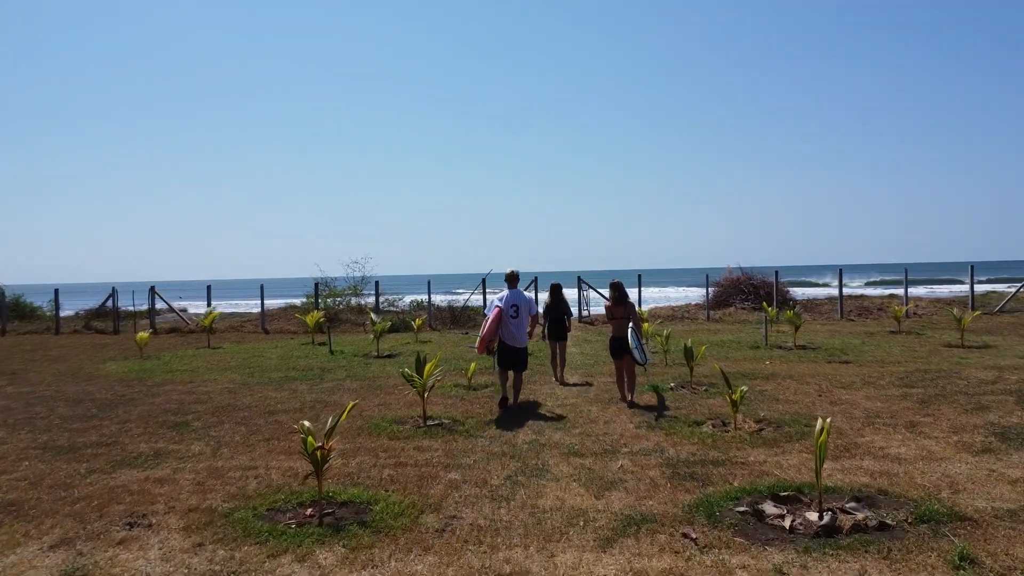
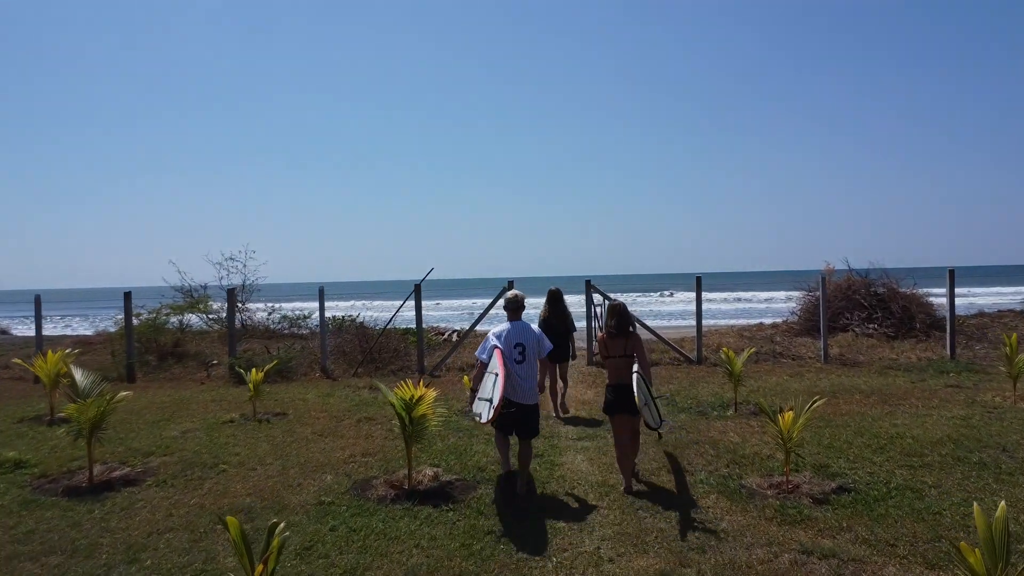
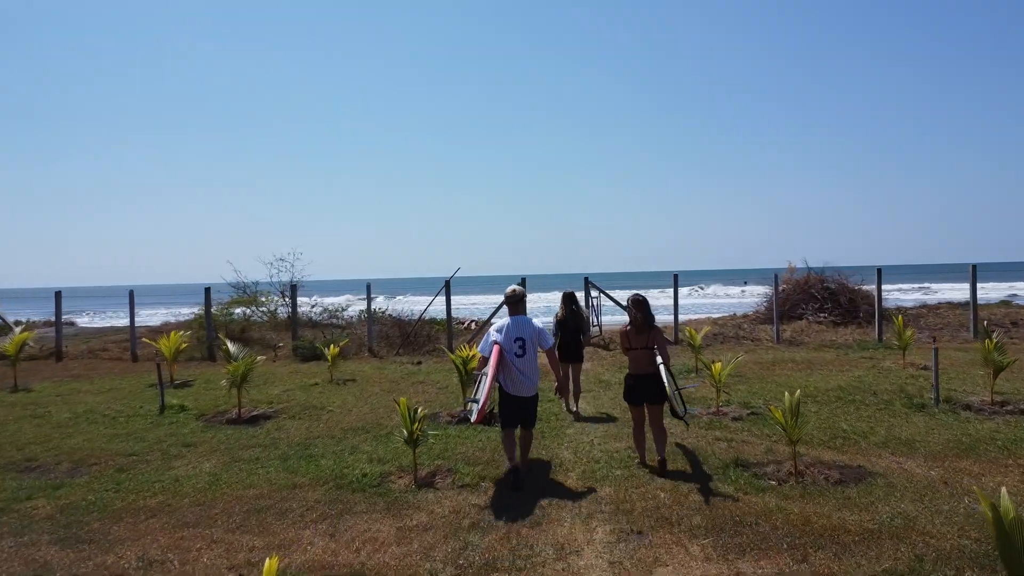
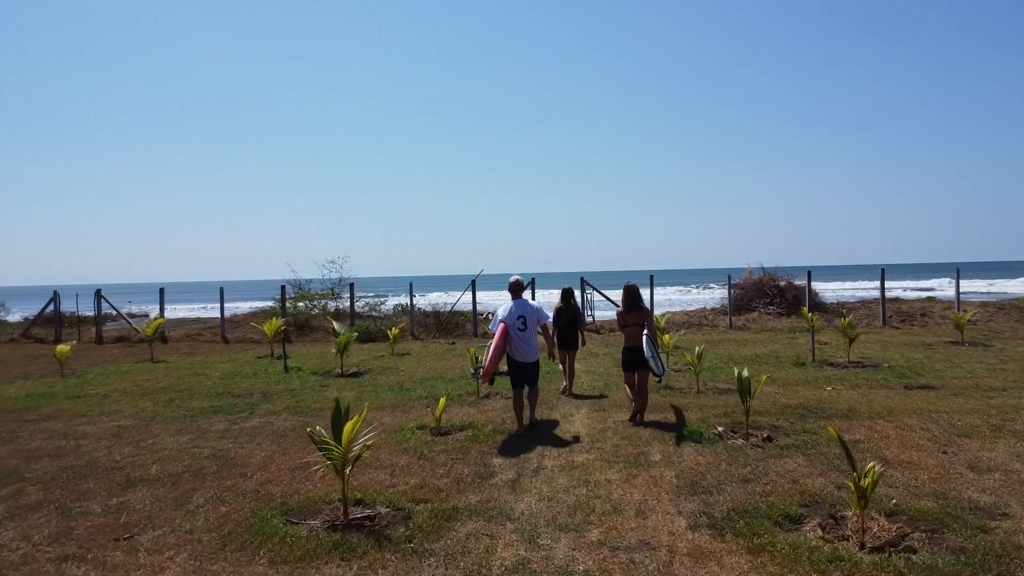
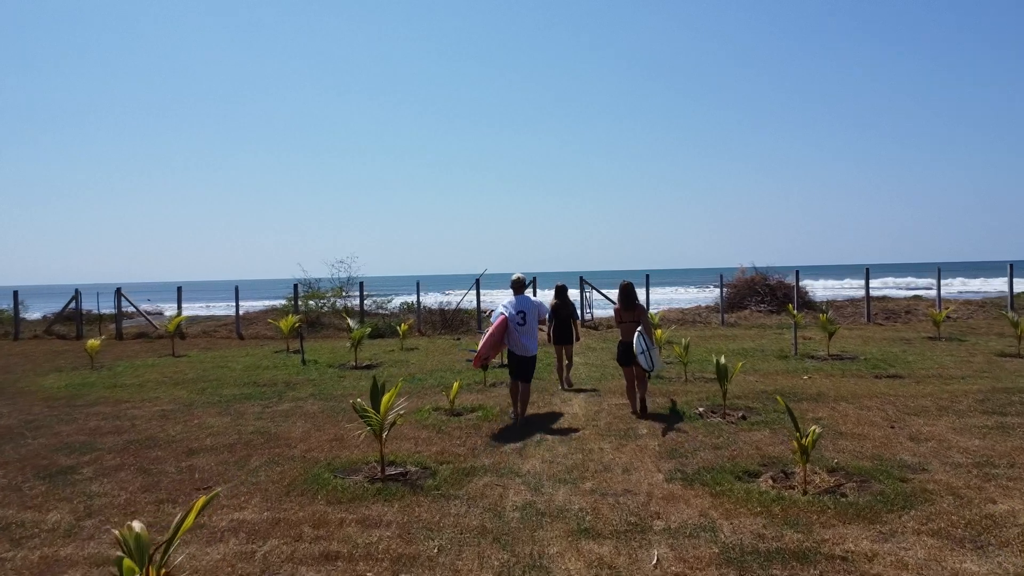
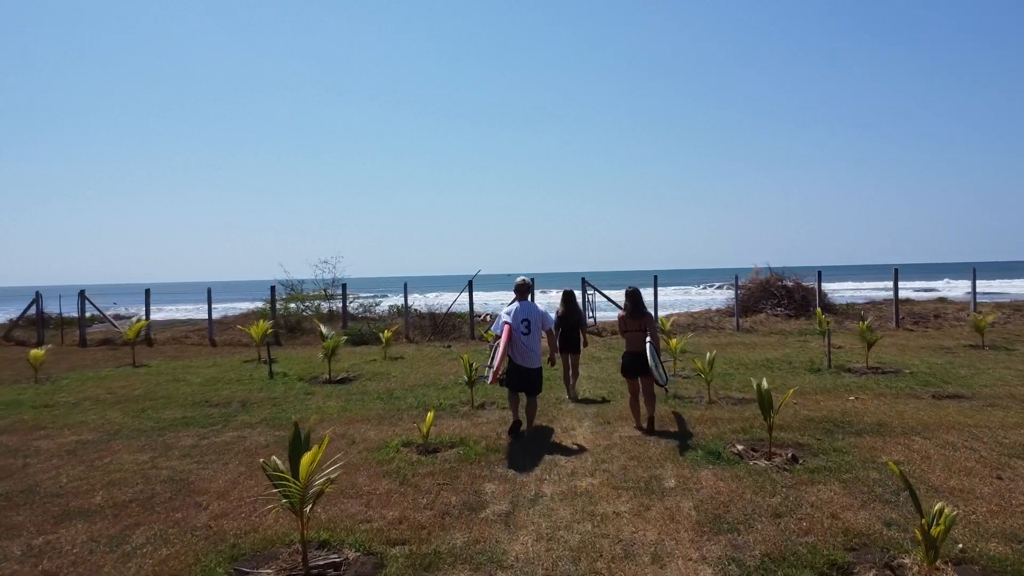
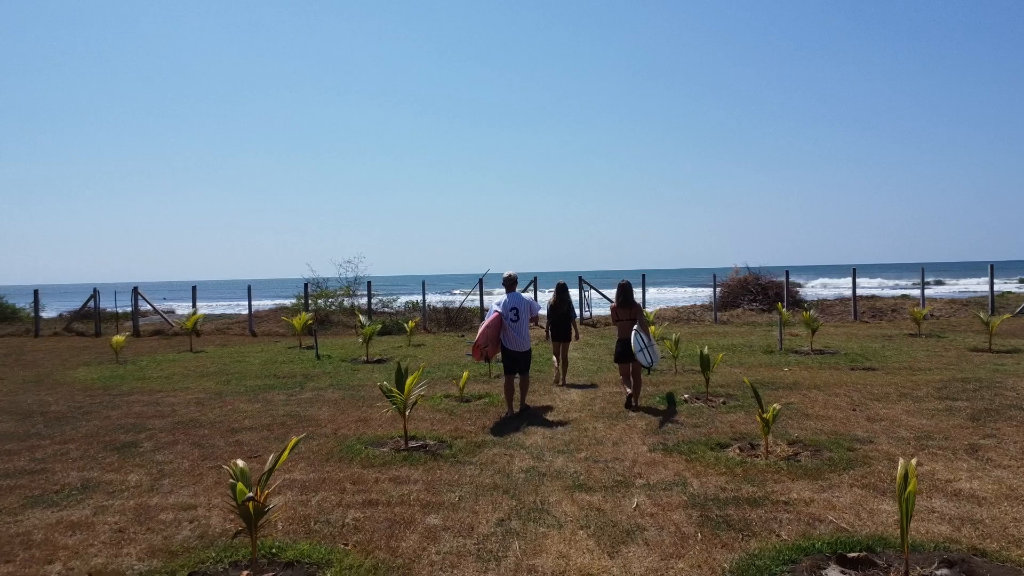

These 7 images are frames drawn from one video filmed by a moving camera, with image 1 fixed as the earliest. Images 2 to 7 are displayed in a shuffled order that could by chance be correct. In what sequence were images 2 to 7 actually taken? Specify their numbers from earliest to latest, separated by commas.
7, 5, 4, 6, 3, 2
